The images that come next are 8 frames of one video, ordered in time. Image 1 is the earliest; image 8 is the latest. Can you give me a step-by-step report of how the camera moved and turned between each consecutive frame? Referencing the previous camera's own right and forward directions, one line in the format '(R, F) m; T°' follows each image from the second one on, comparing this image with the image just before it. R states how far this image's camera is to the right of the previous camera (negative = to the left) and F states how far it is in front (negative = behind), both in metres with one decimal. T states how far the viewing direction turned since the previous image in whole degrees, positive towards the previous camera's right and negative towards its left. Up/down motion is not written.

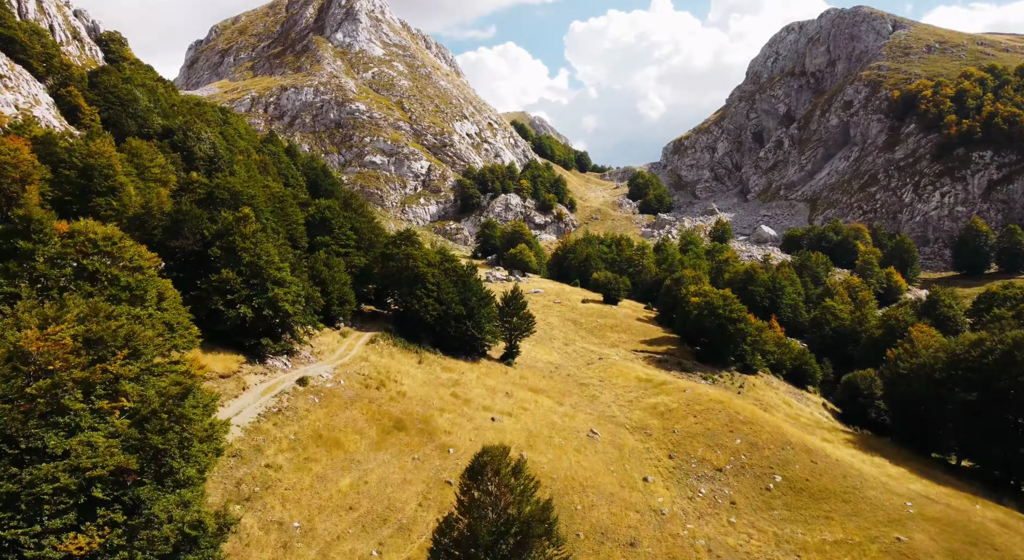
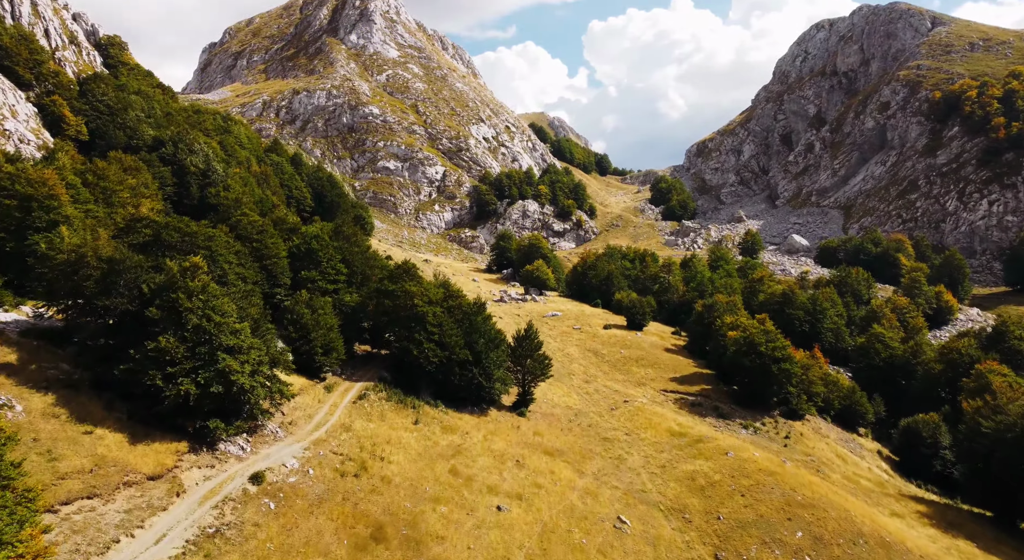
(+0.4, +7.5) m; -1°
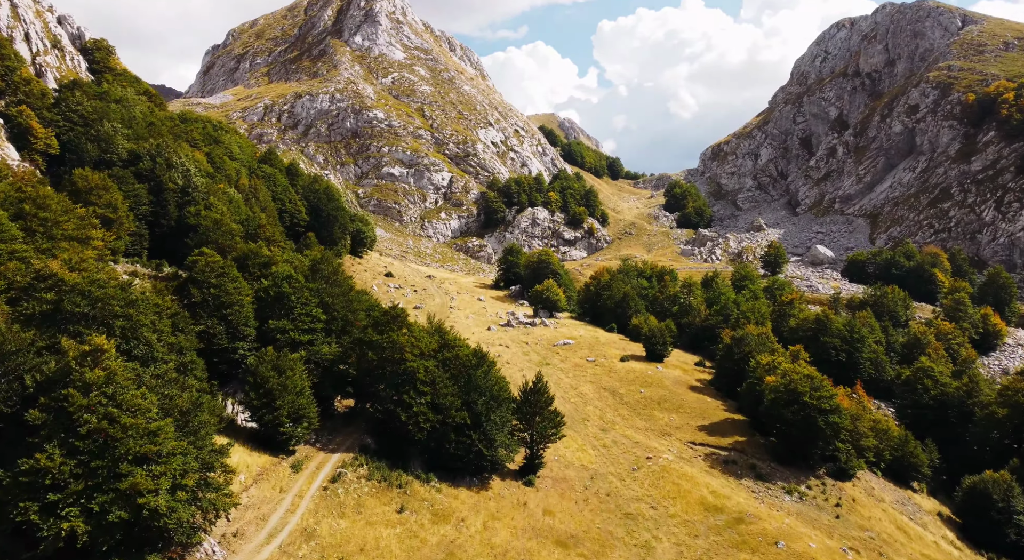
(+0.2, +7.6) m; -1°
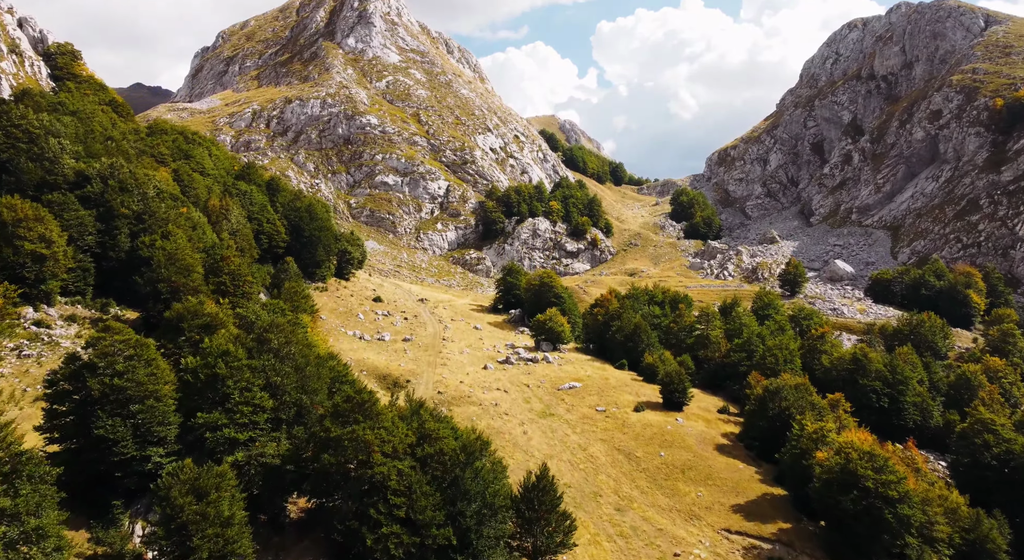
(+0.1, +9.3) m; 0°
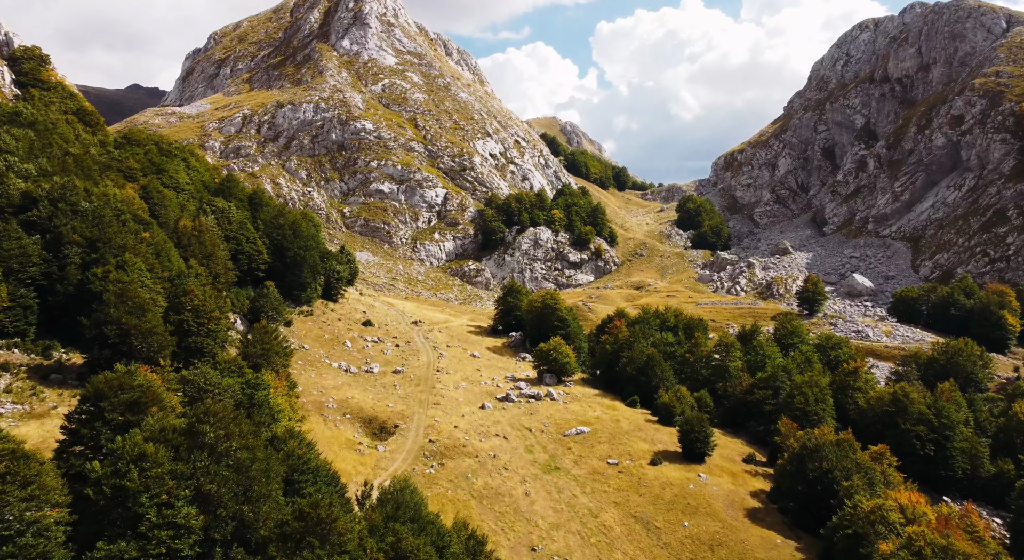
(0.0, +7.7) m; 0°
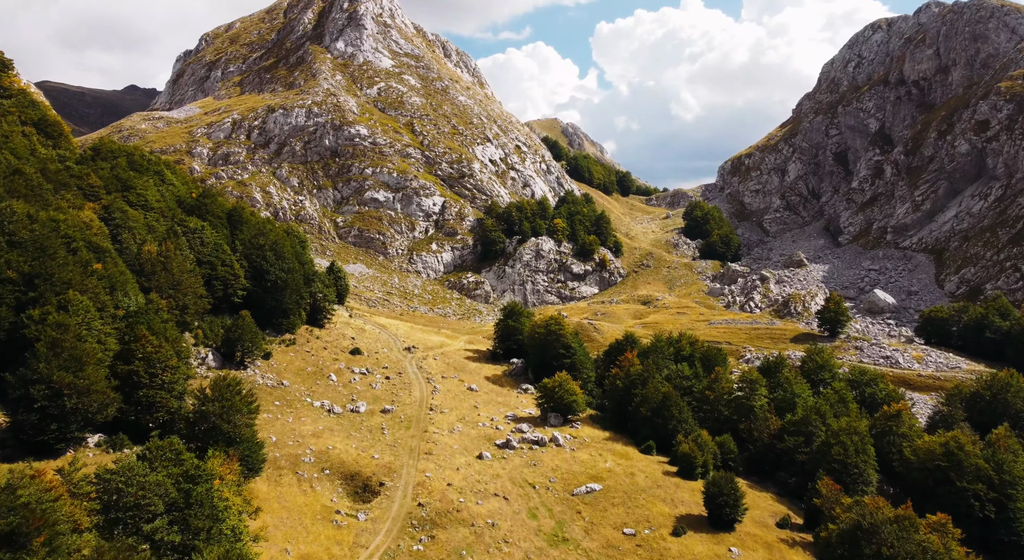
(0.0, +7.8) m; 0°
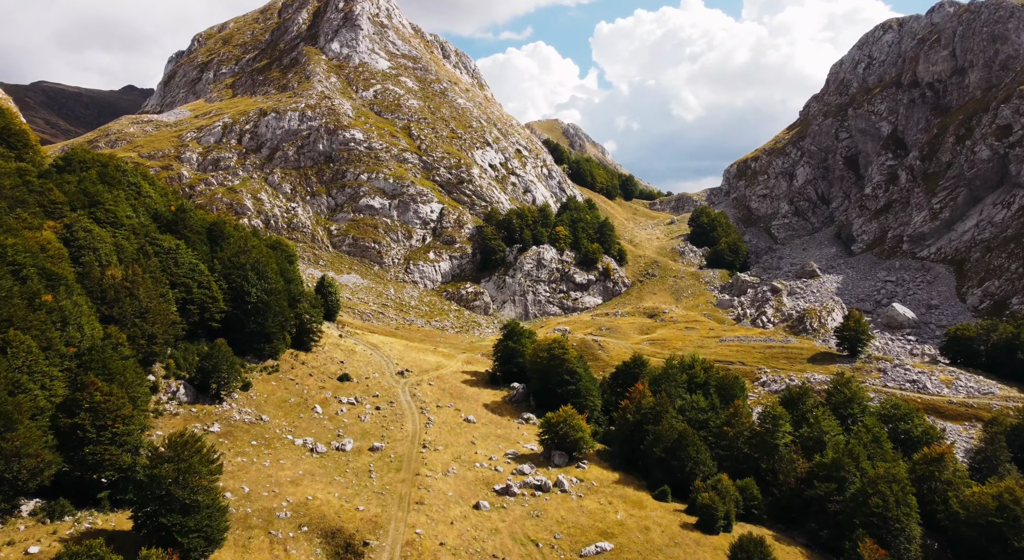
(0.0, +6.3) m; 0°
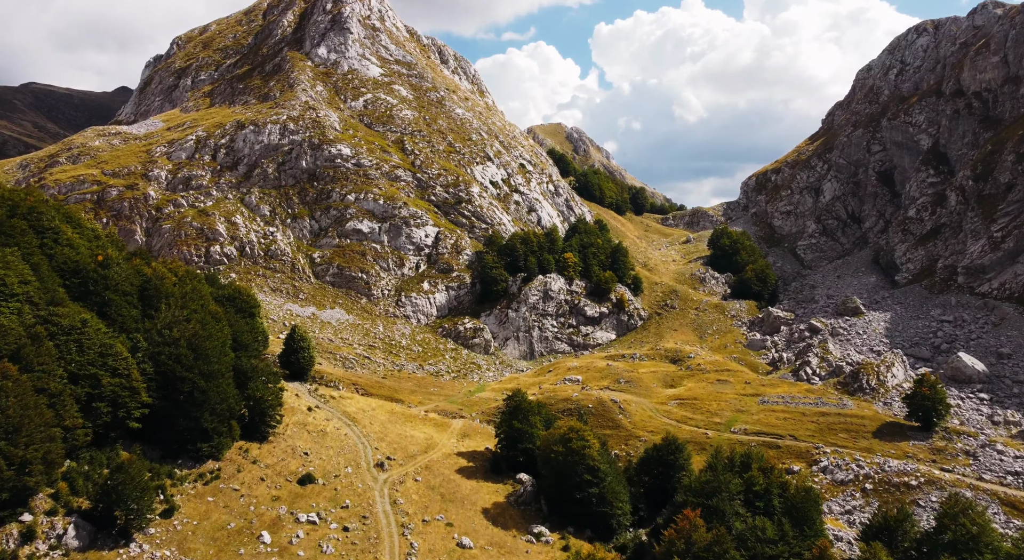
(-0.5, +17.4) m; 0°
